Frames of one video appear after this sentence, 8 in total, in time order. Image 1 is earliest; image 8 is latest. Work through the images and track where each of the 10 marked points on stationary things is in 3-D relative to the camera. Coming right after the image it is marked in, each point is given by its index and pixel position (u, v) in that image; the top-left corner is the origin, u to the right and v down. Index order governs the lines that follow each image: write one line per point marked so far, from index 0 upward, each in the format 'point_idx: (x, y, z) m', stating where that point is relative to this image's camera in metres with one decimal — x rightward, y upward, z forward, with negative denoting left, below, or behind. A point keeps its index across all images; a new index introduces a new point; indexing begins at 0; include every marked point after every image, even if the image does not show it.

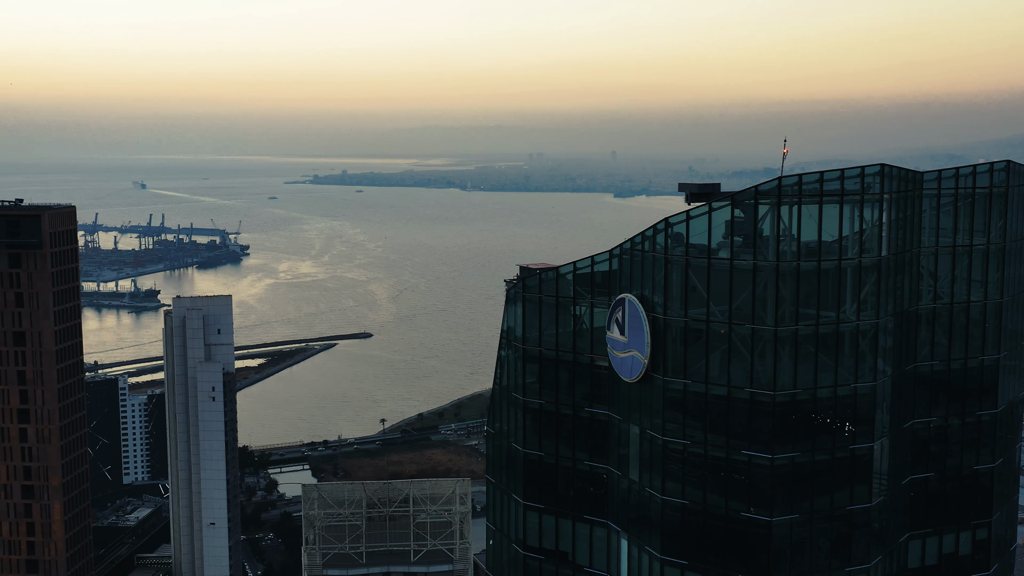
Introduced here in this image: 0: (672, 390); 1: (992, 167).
0: (+2.1, -1.3, +12.8) m
1: (+7.0, +1.8, +14.3) m
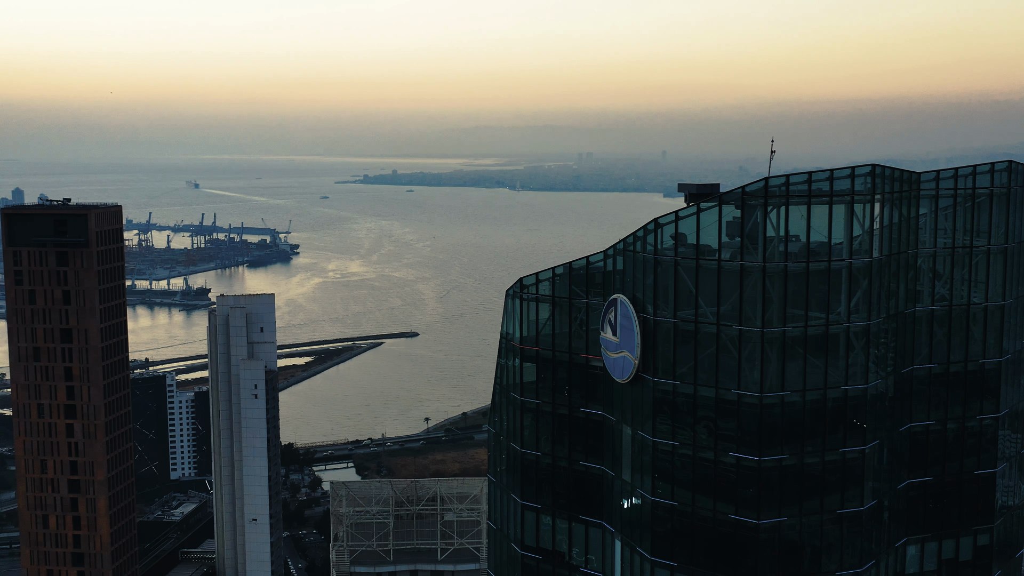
0: (+2.0, -1.3, +12.8) m
1: (+7.0, +1.7, +14.0) m
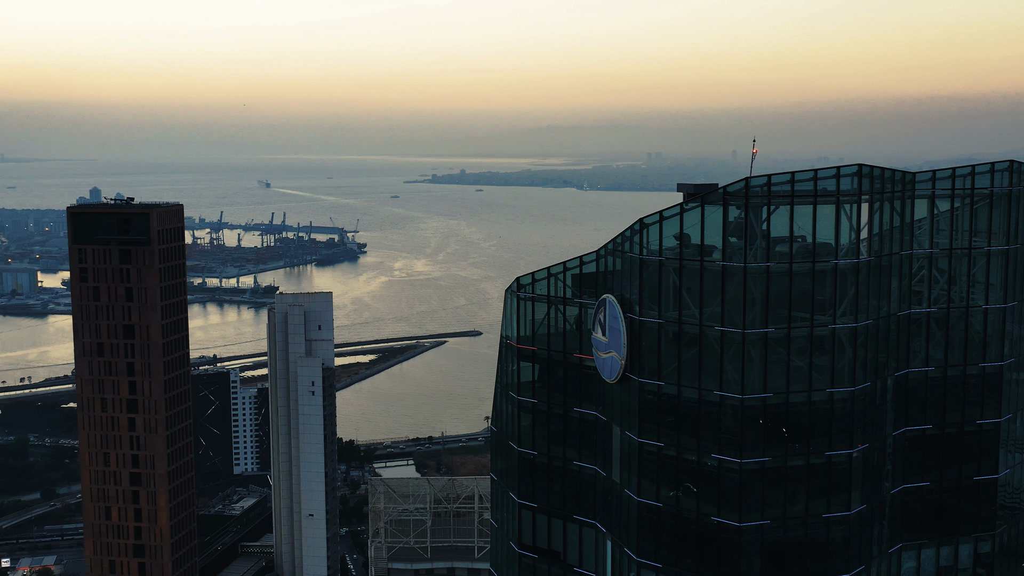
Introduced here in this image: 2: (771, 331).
0: (+1.8, -1.3, +12.7) m
1: (+6.8, +1.7, +13.7) m
2: (+3.1, -0.5, +11.8) m
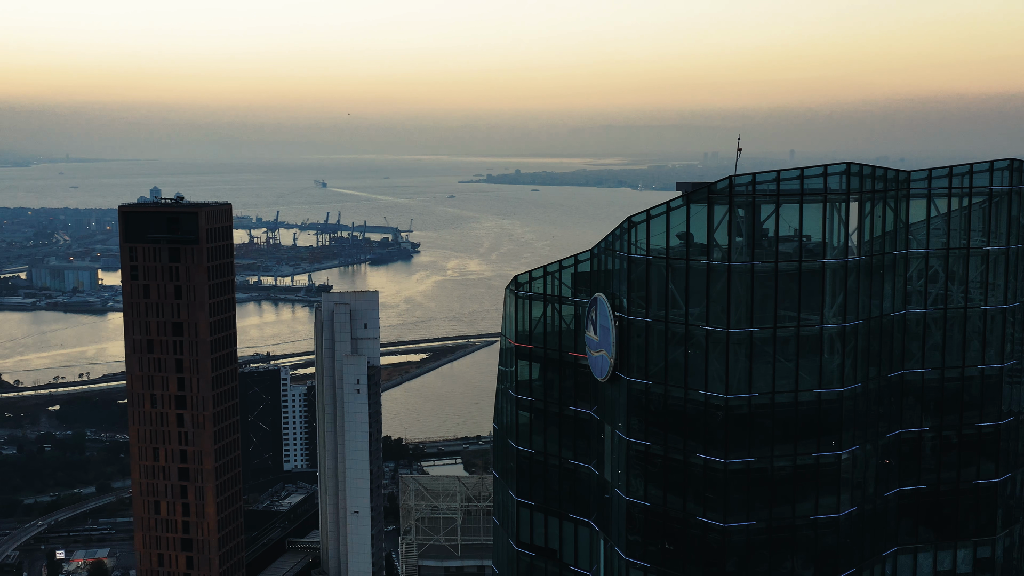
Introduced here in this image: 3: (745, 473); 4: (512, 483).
0: (+1.6, -1.3, +12.7) m
1: (+6.7, +1.7, +13.5) m
2: (+2.9, -0.5, +11.7) m
3: (+2.9, -2.3, +11.9) m
4: (0.0, -3.3, +16.2) m
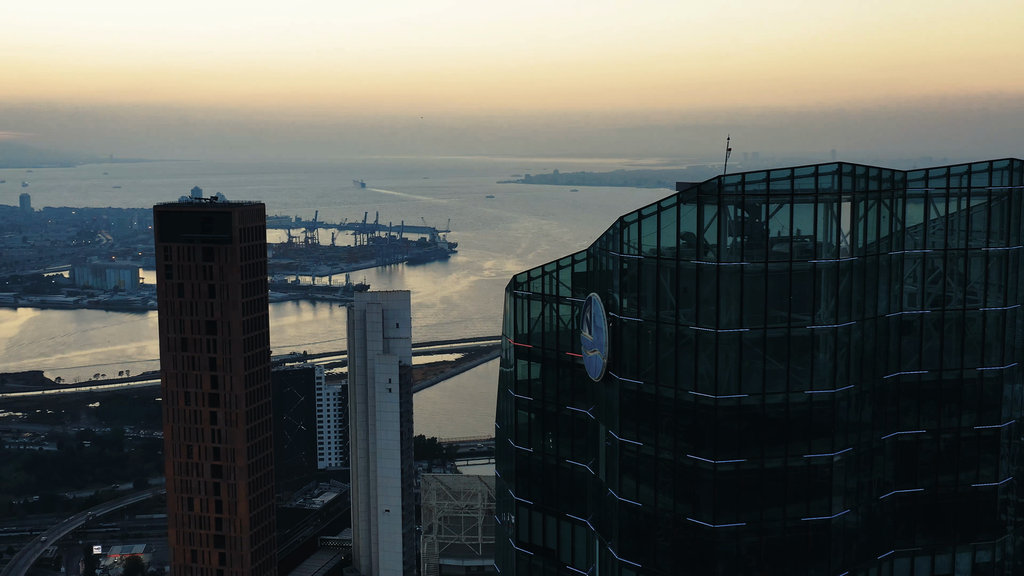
0: (+1.5, -1.3, +12.7) m
1: (+6.7, +1.7, +13.3) m
2: (+2.8, -0.5, +11.7) m
3: (+2.7, -2.3, +11.9) m
4: (0.0, -3.3, +16.2) m
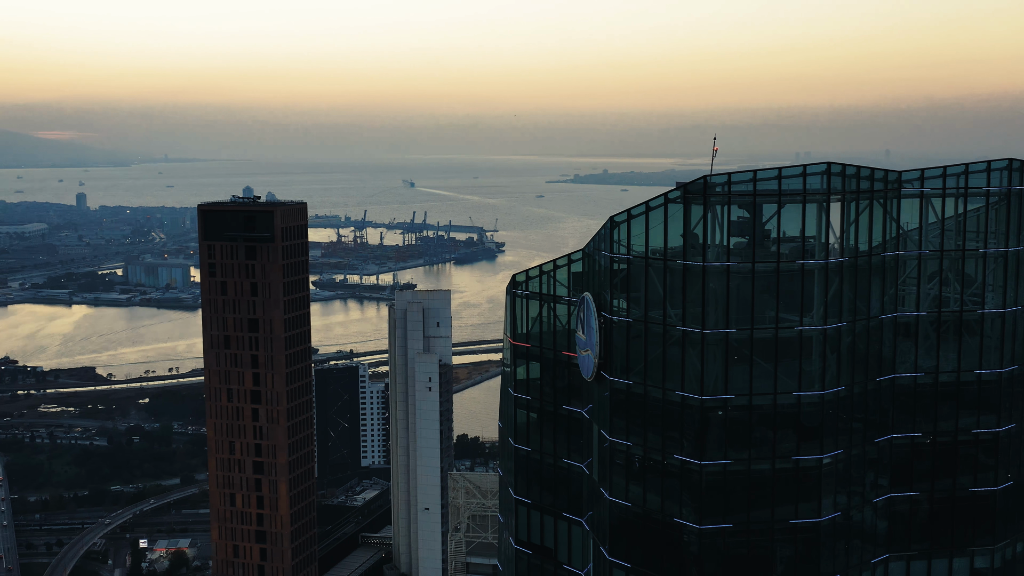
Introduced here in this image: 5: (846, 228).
0: (+1.4, -1.3, +12.7) m
1: (+6.6, +1.7, +13.1) m
2: (+2.7, -0.5, +11.6) m
3: (+2.6, -2.3, +11.8) m
4: (0.0, -3.2, +16.3) m
5: (+4.2, +0.8, +12.1) m
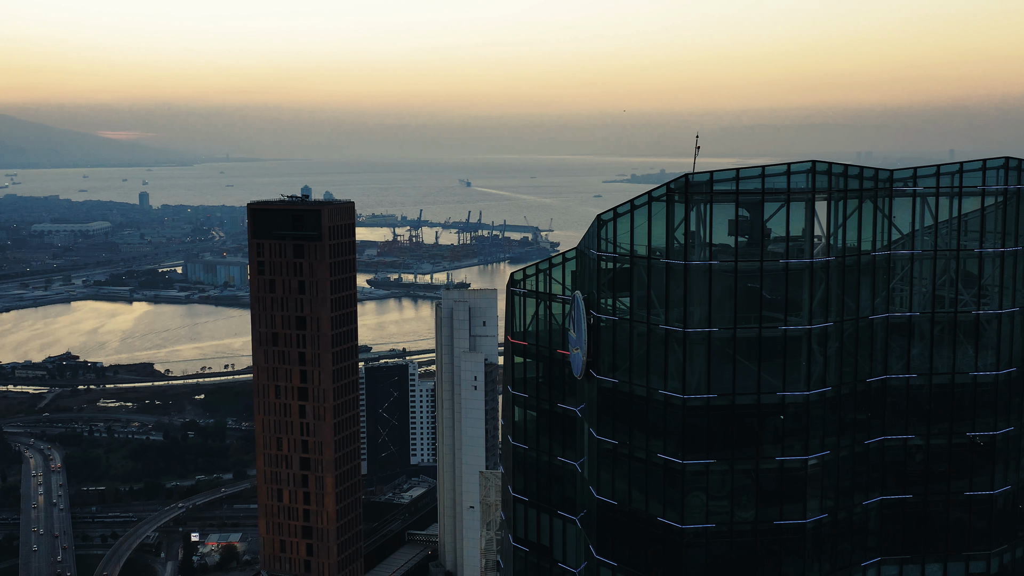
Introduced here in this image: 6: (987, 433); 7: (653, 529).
0: (+1.2, -1.3, +12.7) m
1: (+6.4, +1.6, +12.9) m
2: (+2.4, -0.5, +11.6) m
3: (+2.4, -2.3, +11.8) m
4: (0.0, -3.2, +16.3) m
5: (+4.0, +0.8, +11.9) m
6: (+6.4, -1.9, +13.0) m
7: (+1.8, -3.1, +12.2) m
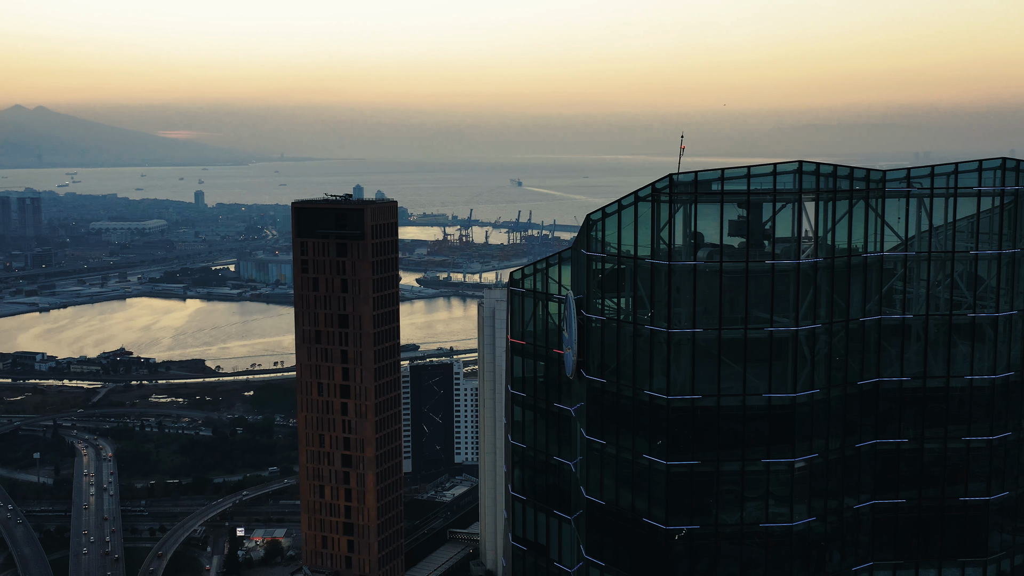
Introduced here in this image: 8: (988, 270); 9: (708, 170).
0: (+1.1, -1.3, +12.7) m
1: (+6.3, +1.6, +12.7) m
2: (+2.3, -0.5, +11.5) m
3: (+2.2, -2.3, +11.8) m
4: (0.0, -3.2, +16.4) m
5: (+3.8, +0.7, +11.8) m
6: (+6.2, -2.0, +12.8) m
7: (+1.6, -3.1, +12.2) m
8: (+6.1, +0.3, +12.6) m
9: (+2.4, +1.4, +11.4) m
